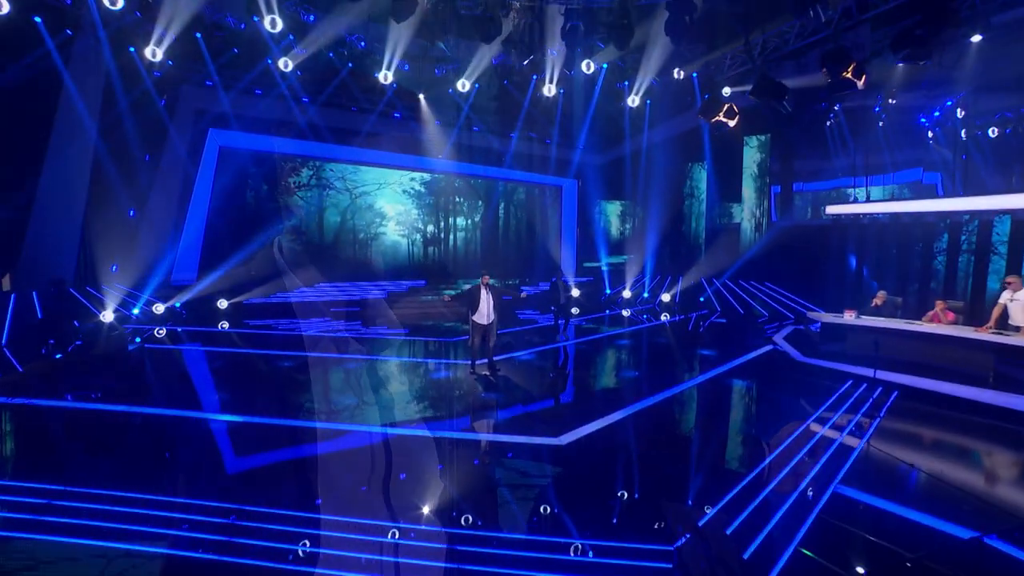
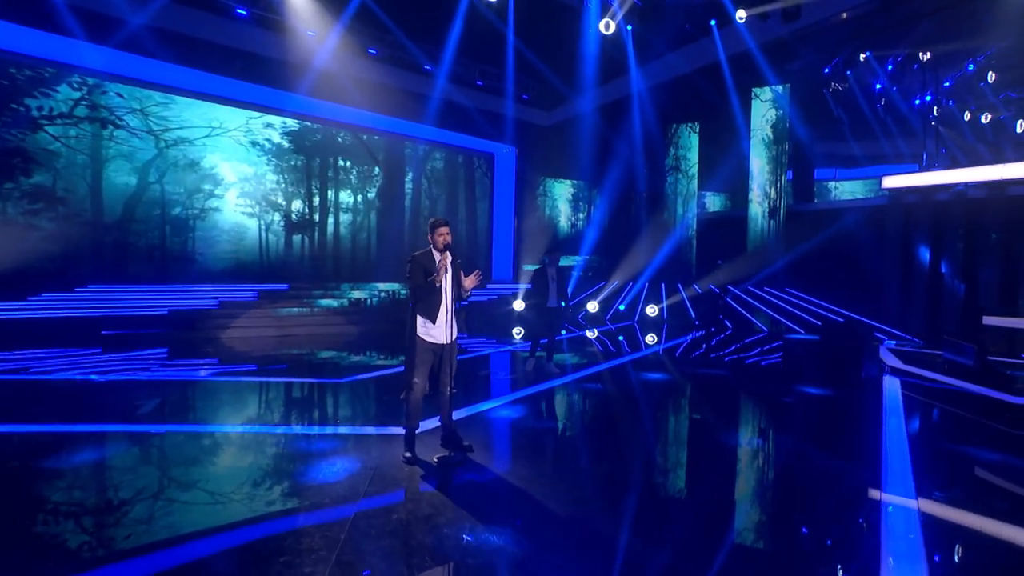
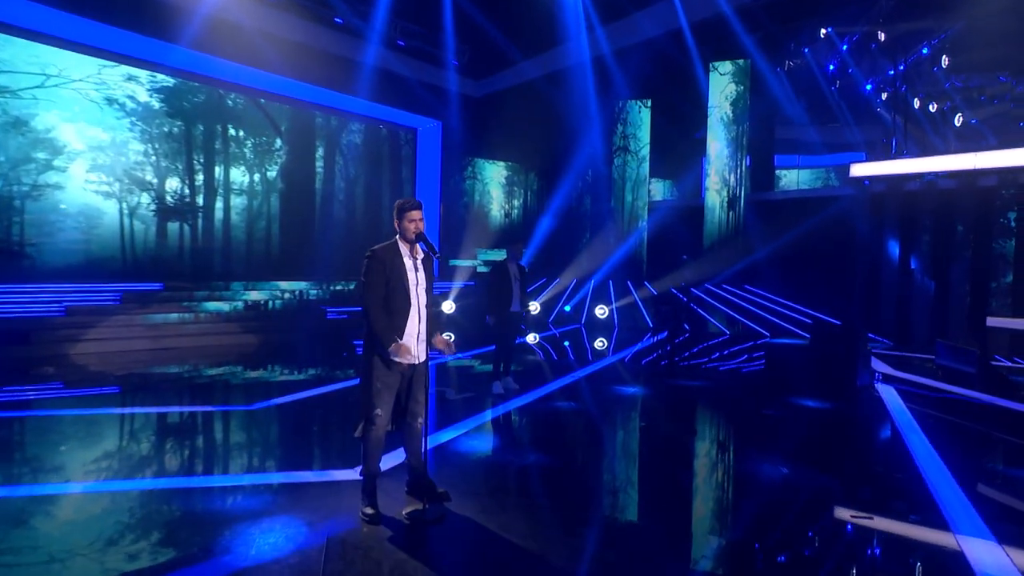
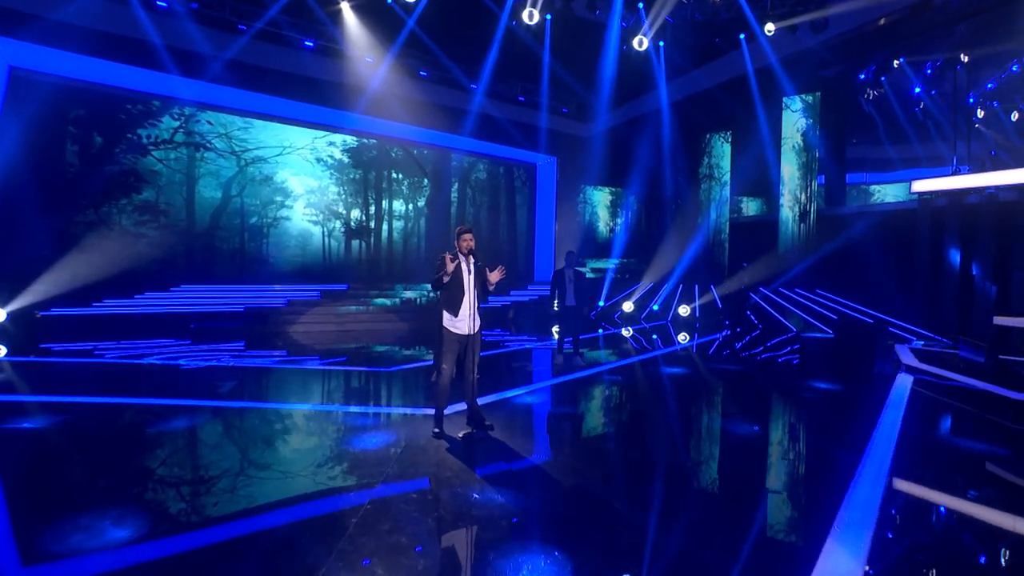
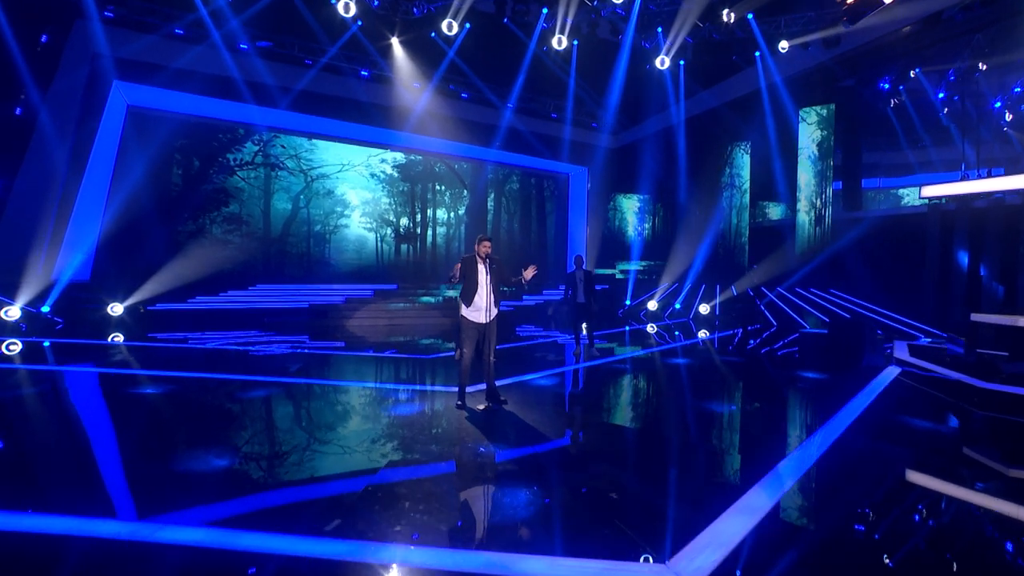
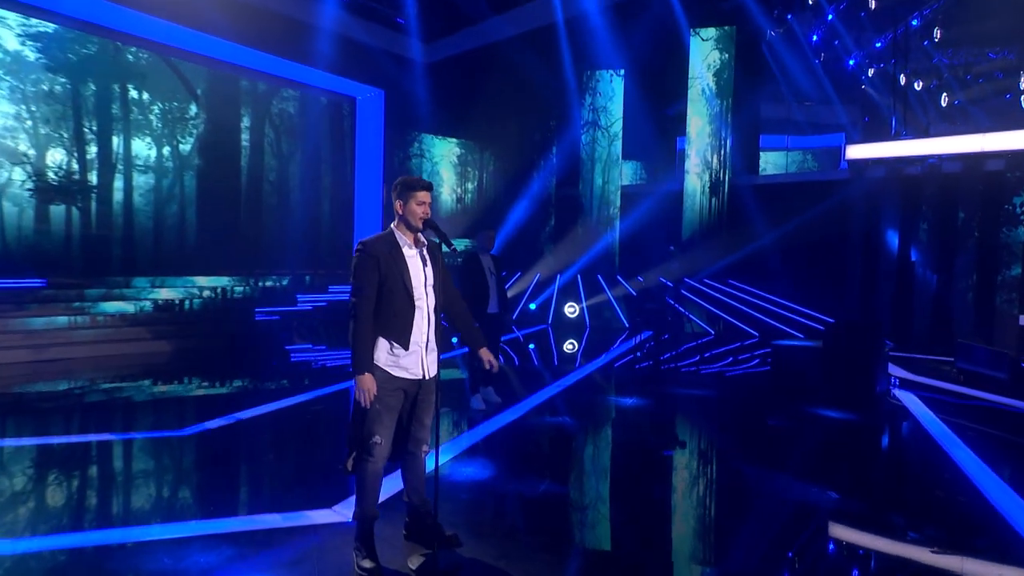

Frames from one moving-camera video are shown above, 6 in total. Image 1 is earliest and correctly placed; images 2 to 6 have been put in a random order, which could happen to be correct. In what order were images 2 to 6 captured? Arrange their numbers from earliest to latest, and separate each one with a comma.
5, 4, 2, 3, 6
